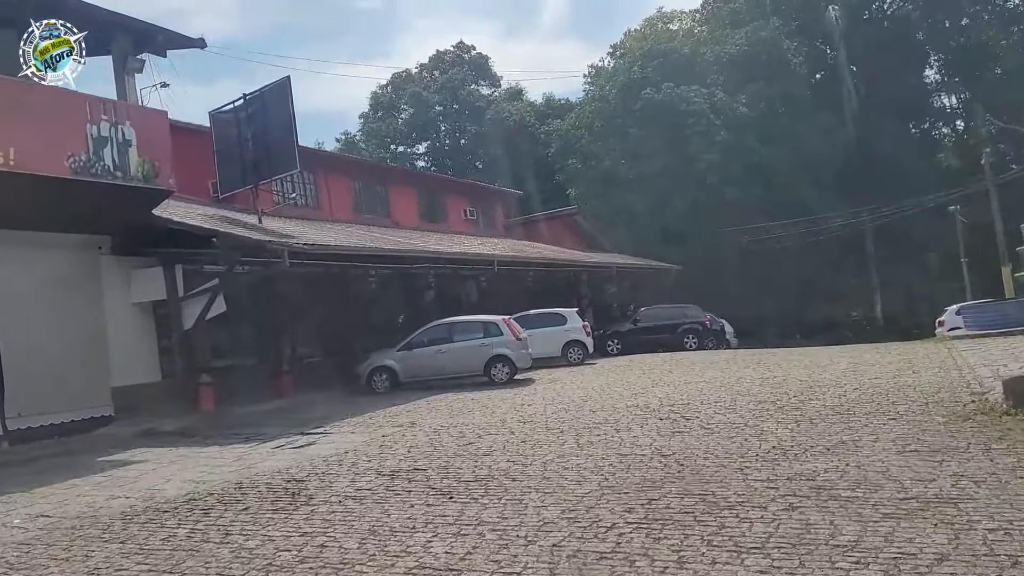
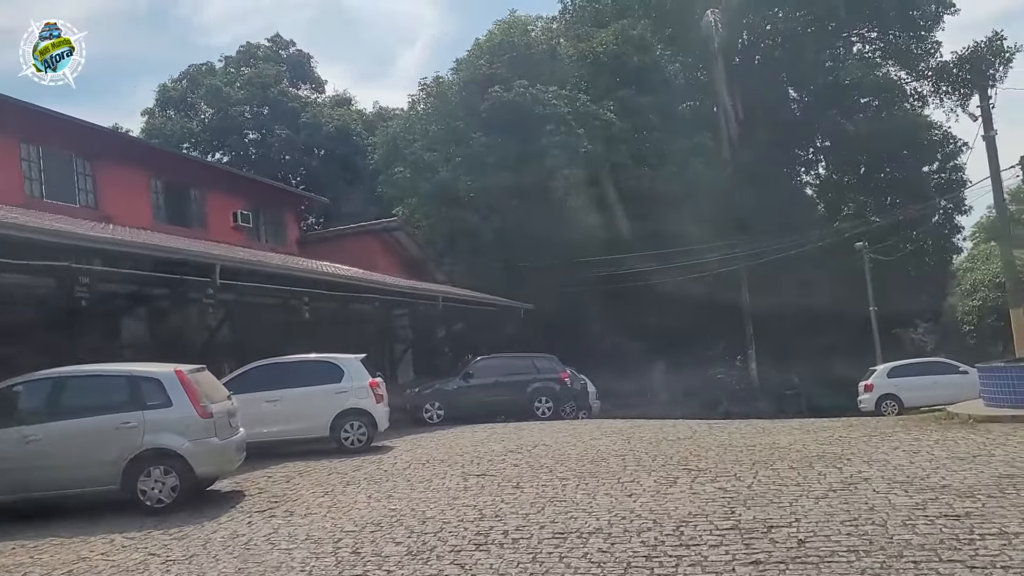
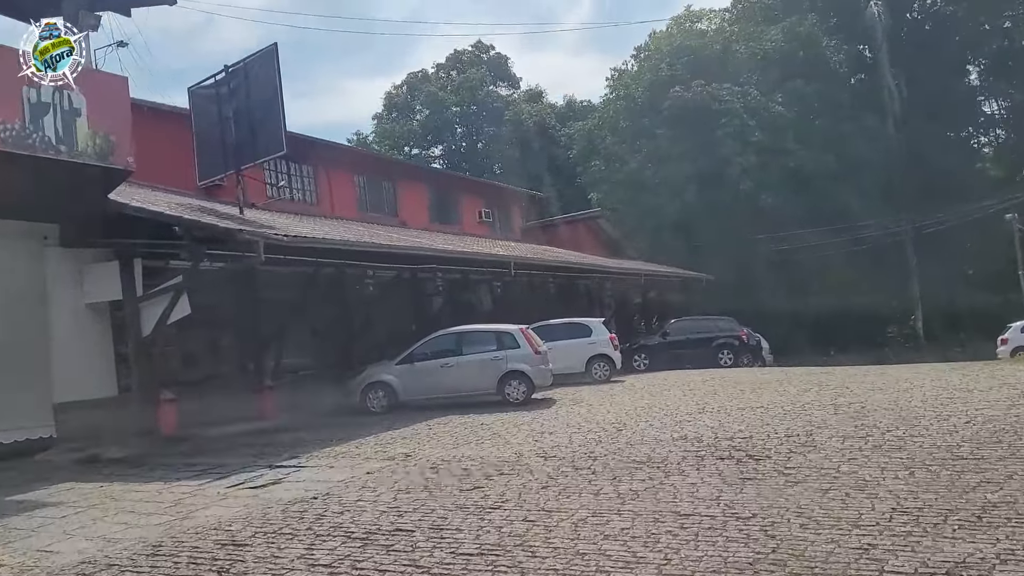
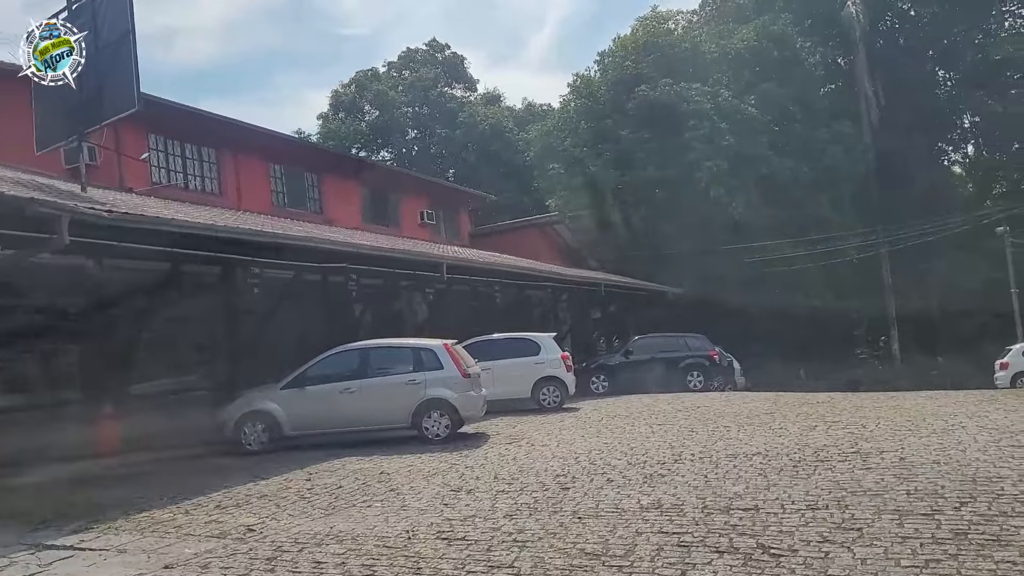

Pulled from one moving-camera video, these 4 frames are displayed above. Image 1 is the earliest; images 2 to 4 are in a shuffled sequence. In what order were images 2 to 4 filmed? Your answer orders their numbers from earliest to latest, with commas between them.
3, 4, 2
